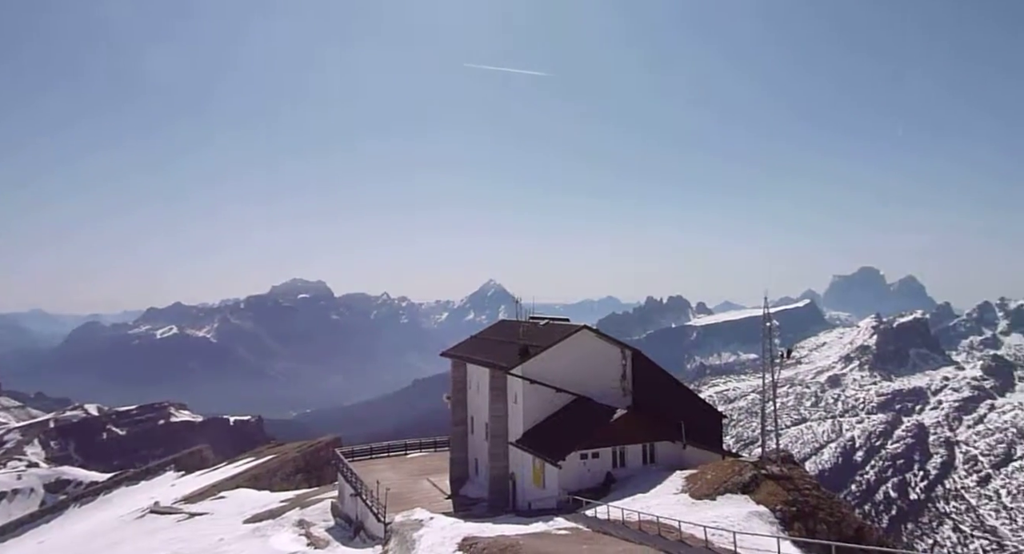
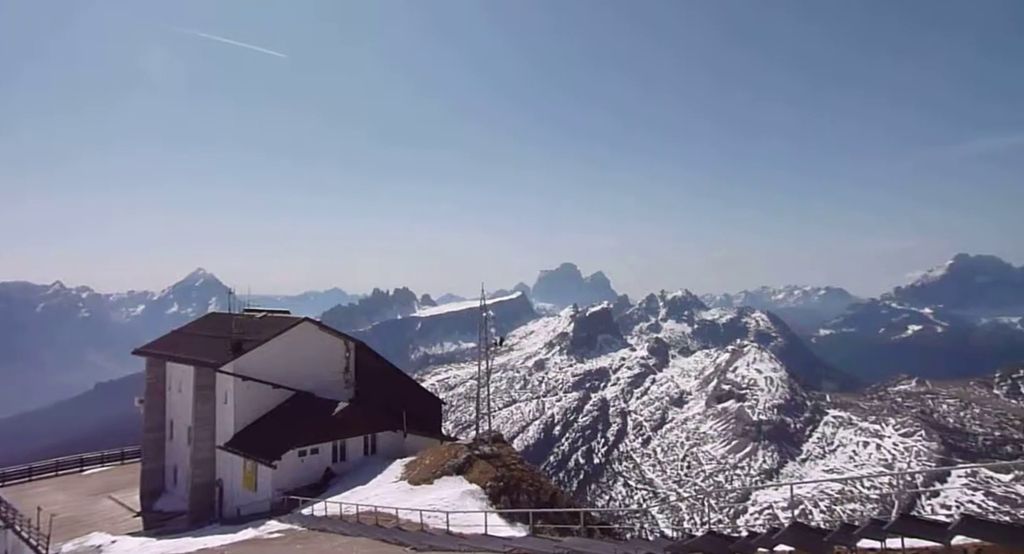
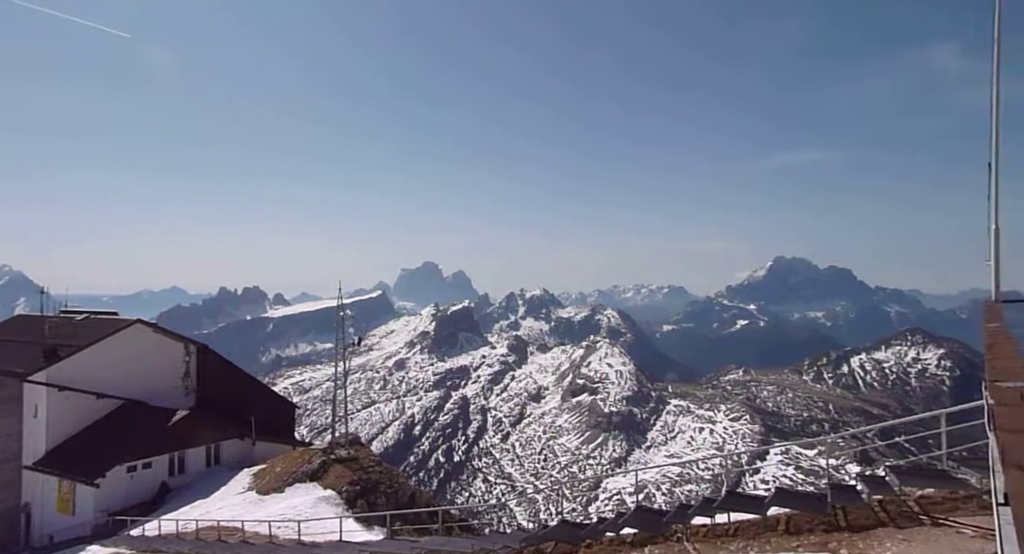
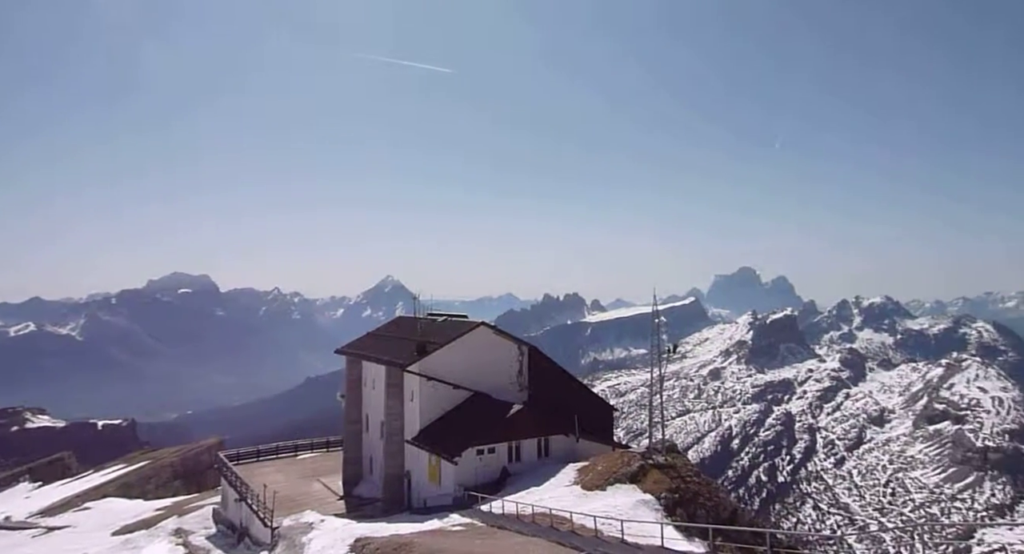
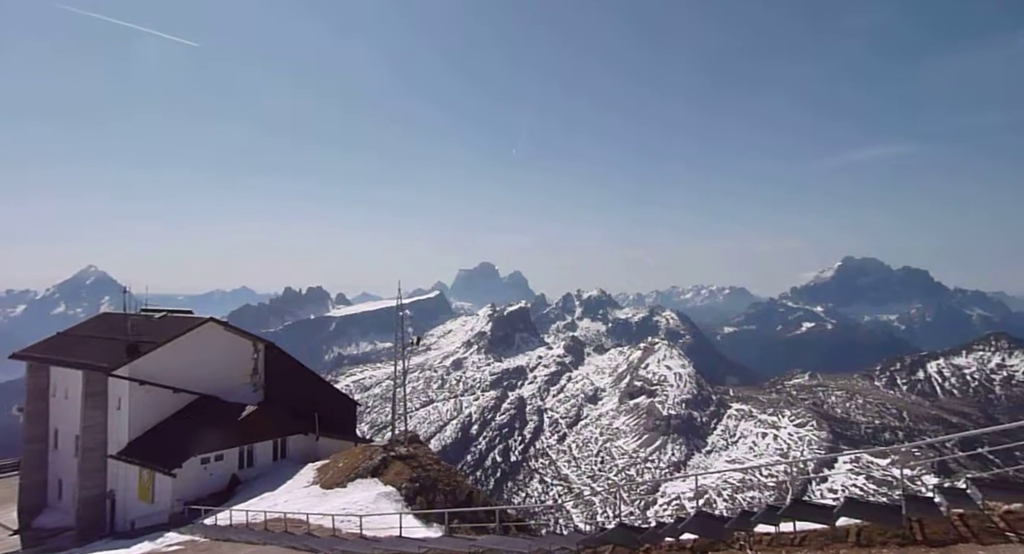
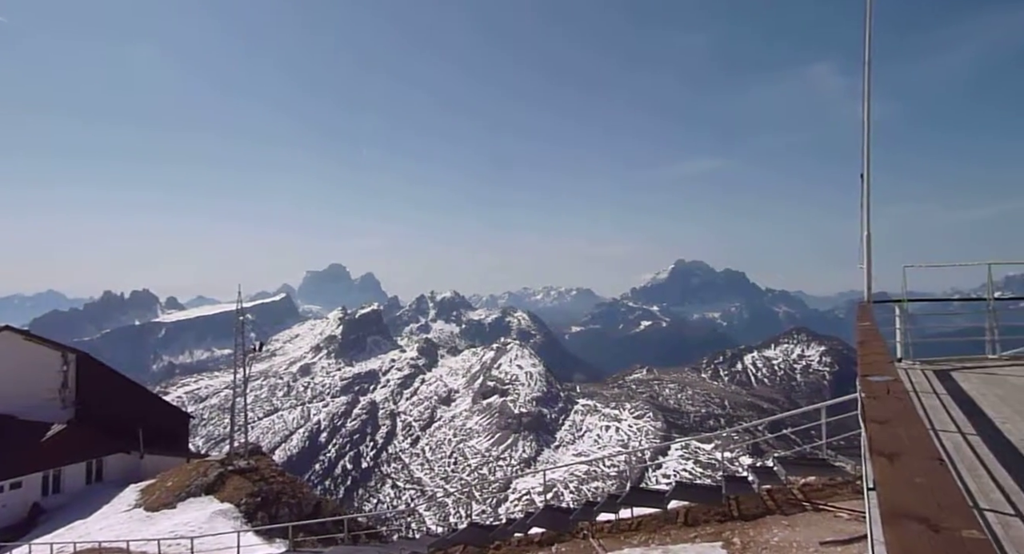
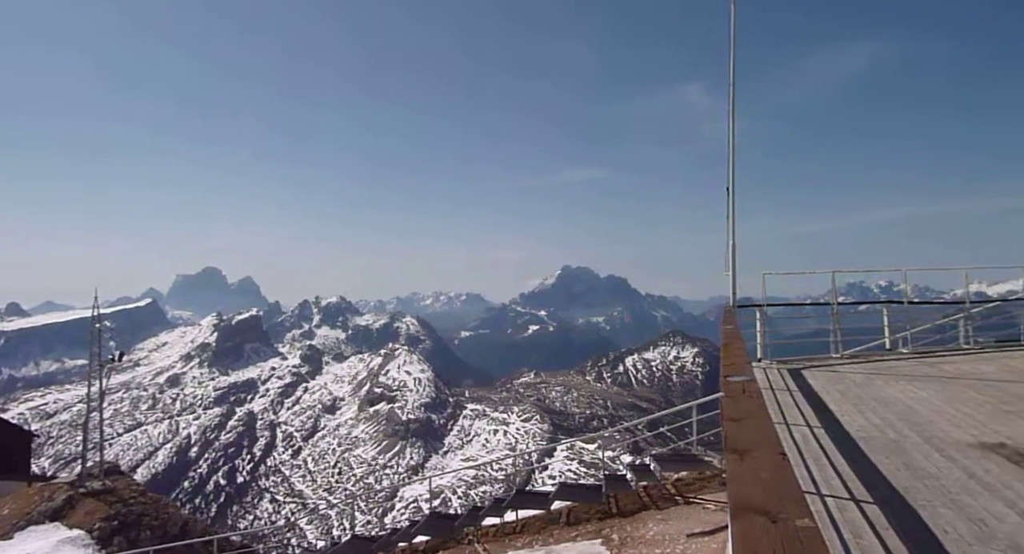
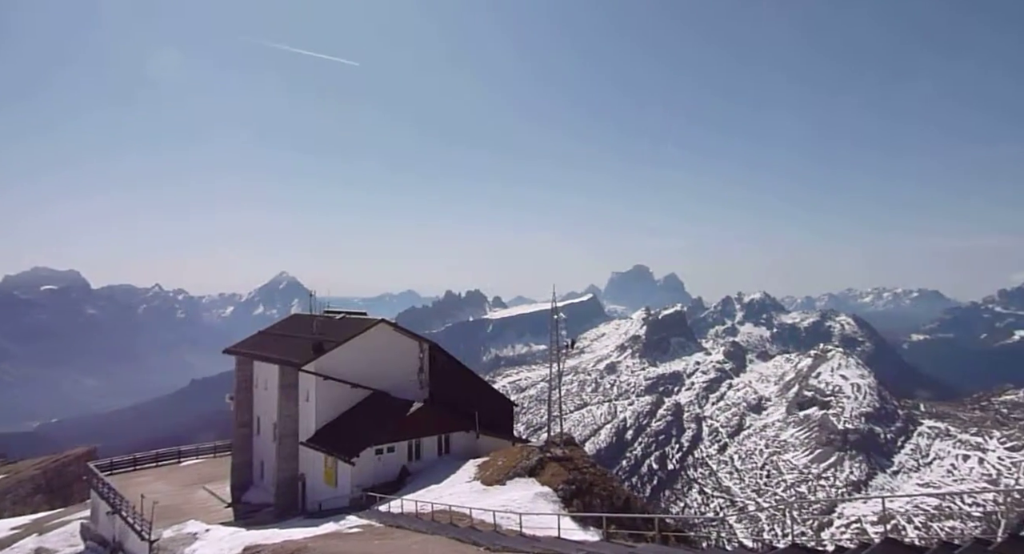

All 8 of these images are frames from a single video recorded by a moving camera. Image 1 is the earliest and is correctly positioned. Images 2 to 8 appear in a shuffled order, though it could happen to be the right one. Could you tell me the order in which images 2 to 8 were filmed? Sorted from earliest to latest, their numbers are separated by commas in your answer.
4, 8, 2, 5, 3, 6, 7
